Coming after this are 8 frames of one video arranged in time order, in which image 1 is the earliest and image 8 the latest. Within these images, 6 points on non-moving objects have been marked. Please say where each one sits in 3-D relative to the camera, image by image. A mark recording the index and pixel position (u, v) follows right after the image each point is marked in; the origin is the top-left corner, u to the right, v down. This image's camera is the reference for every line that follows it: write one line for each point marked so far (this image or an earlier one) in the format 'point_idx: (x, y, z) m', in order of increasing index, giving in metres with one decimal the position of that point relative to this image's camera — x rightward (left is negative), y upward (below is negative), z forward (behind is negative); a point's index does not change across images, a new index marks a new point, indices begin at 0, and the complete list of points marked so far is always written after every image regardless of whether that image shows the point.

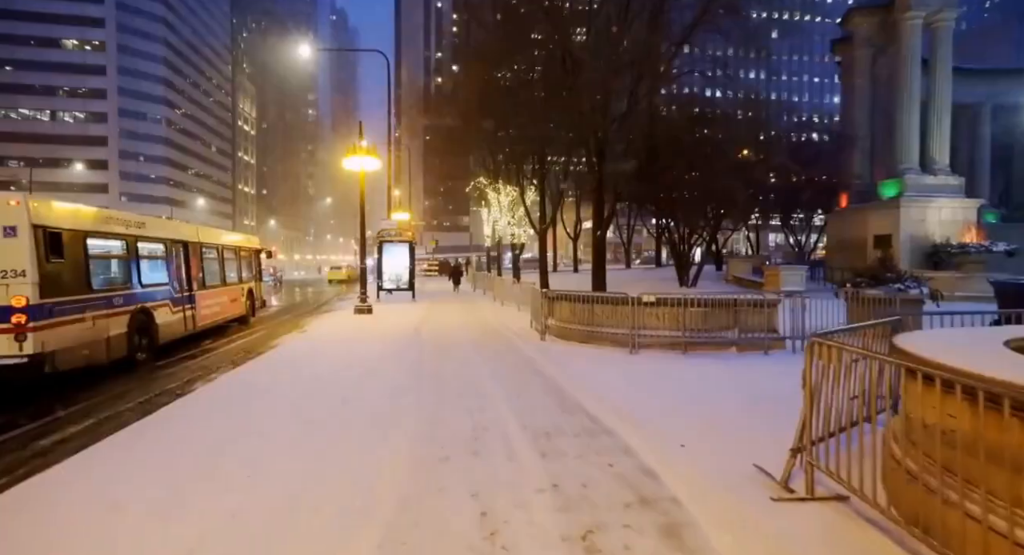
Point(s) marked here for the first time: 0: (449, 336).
0: (-1.6, -1.5, +15.7) m
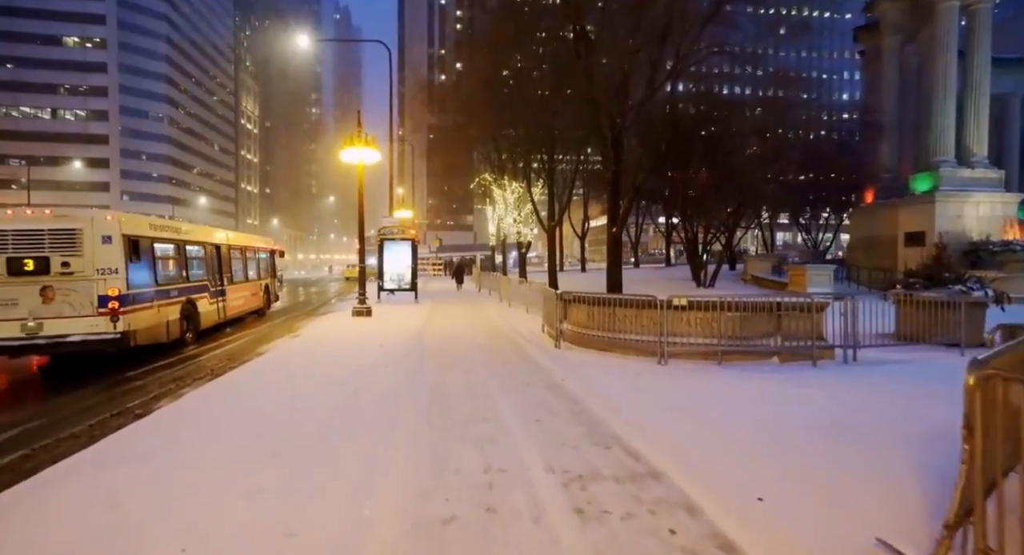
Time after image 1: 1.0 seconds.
0: (-1.4, -1.5, +14.4) m
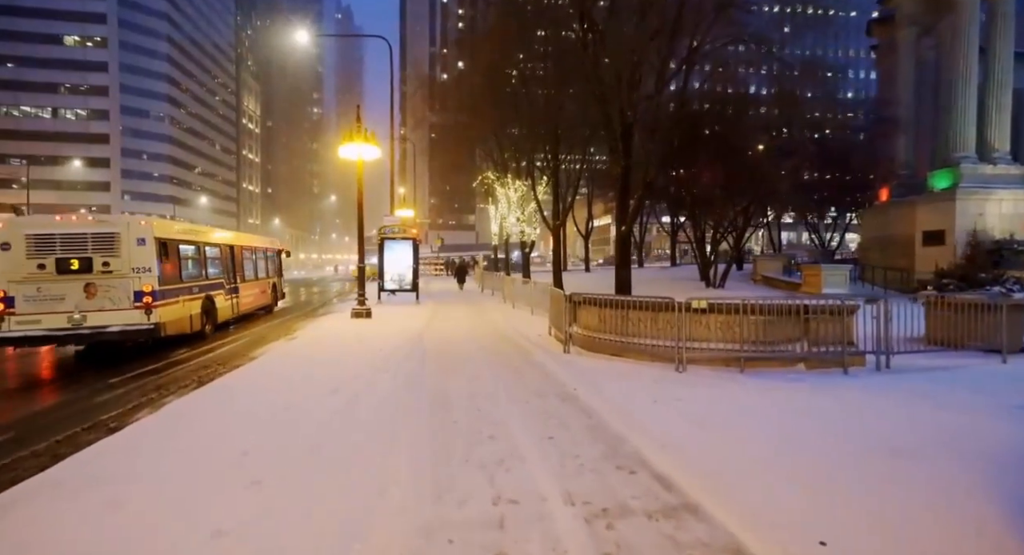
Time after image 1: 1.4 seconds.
0: (-1.2, -1.5, +13.7) m
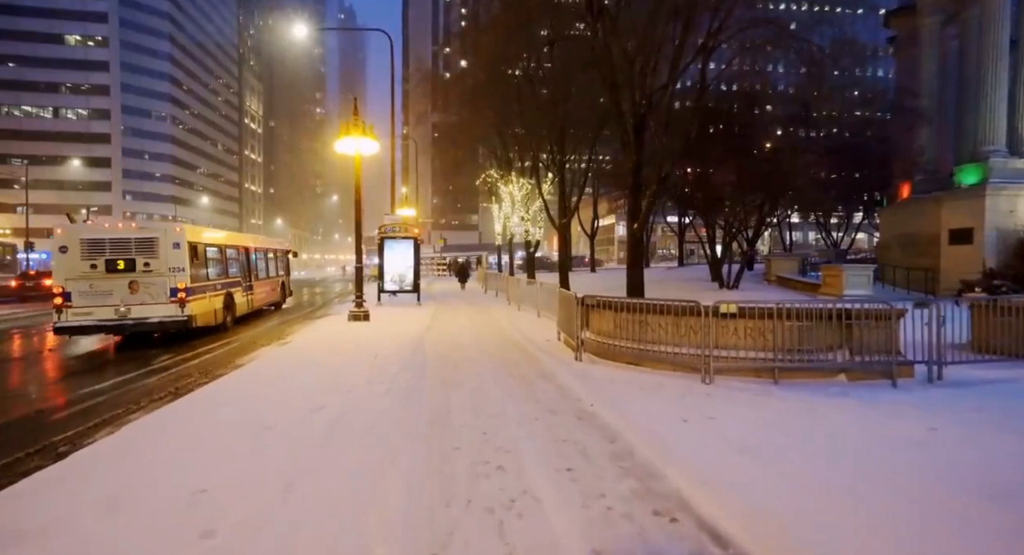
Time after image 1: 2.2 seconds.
0: (-1.1, -1.6, +12.7) m
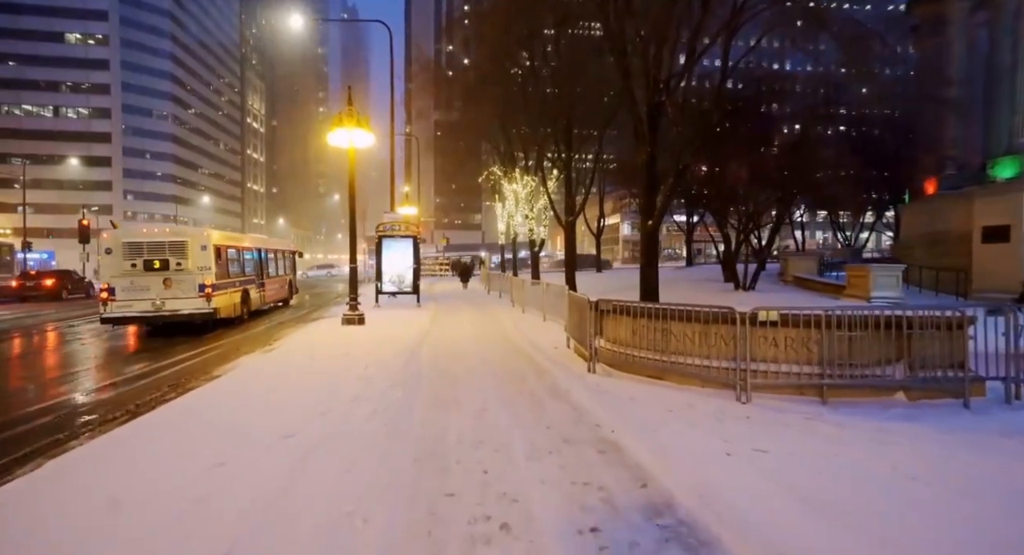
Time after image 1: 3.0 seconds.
0: (-1.0, -1.6, +11.6) m
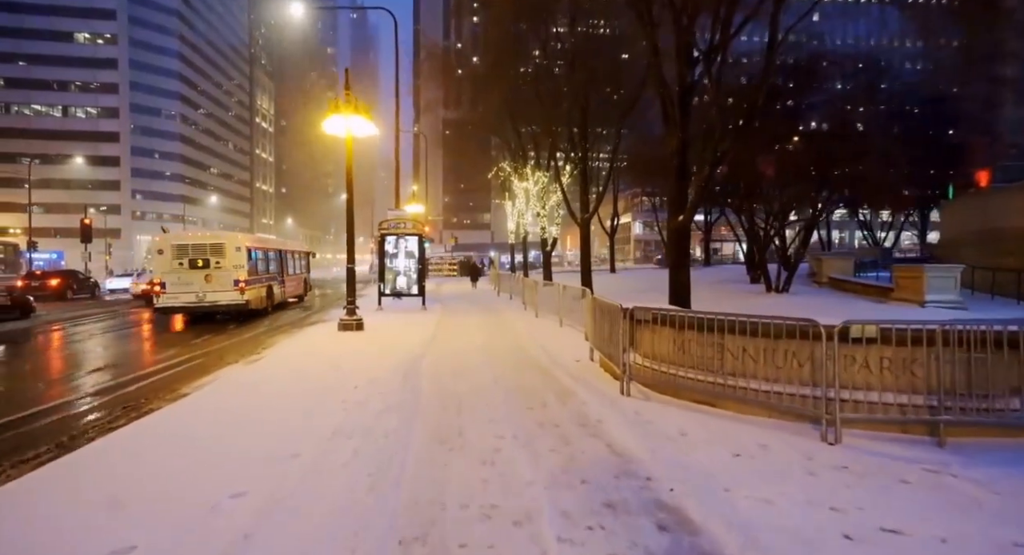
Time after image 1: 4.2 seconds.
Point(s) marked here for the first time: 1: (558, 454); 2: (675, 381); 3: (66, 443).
0: (-0.7, -1.6, +10.0) m
1: (+0.4, -1.7, +5.6) m
2: (+2.1, -1.4, +7.7) m
3: (-5.4, -2.0, +7.4) m
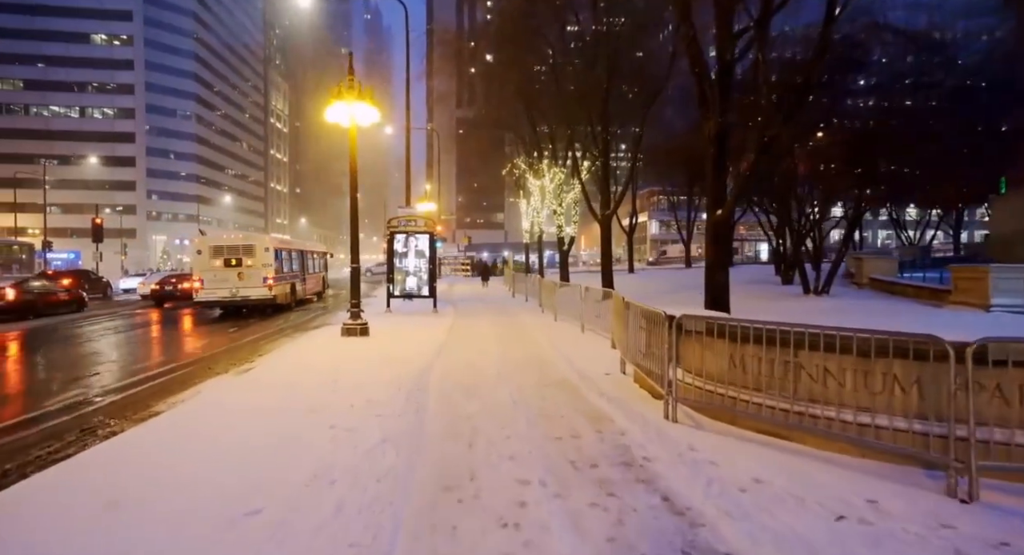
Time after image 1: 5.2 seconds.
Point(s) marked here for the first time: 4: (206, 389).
0: (-0.4, -1.6, +8.6) m
1: (+0.6, -1.7, +4.3) m
2: (+2.4, -1.4, +6.3) m
3: (-5.1, -2.0, +6.2) m
4: (-5.2, -1.9, +9.9) m
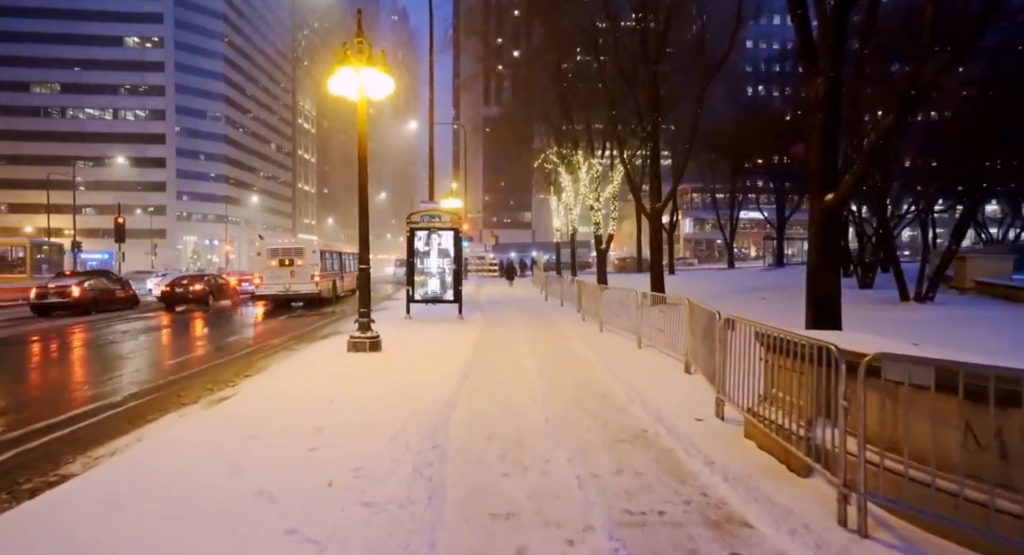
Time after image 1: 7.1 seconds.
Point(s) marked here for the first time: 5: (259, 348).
0: (+0.2, -1.7, +6.0) m
1: (+1.0, -1.8, +1.6) m
2: (+2.8, -1.5, +3.5) m
3: (-4.7, -2.1, +3.7) m
4: (-4.5, -1.9, +7.5) m
5: (-7.4, -2.1, +16.9) m
